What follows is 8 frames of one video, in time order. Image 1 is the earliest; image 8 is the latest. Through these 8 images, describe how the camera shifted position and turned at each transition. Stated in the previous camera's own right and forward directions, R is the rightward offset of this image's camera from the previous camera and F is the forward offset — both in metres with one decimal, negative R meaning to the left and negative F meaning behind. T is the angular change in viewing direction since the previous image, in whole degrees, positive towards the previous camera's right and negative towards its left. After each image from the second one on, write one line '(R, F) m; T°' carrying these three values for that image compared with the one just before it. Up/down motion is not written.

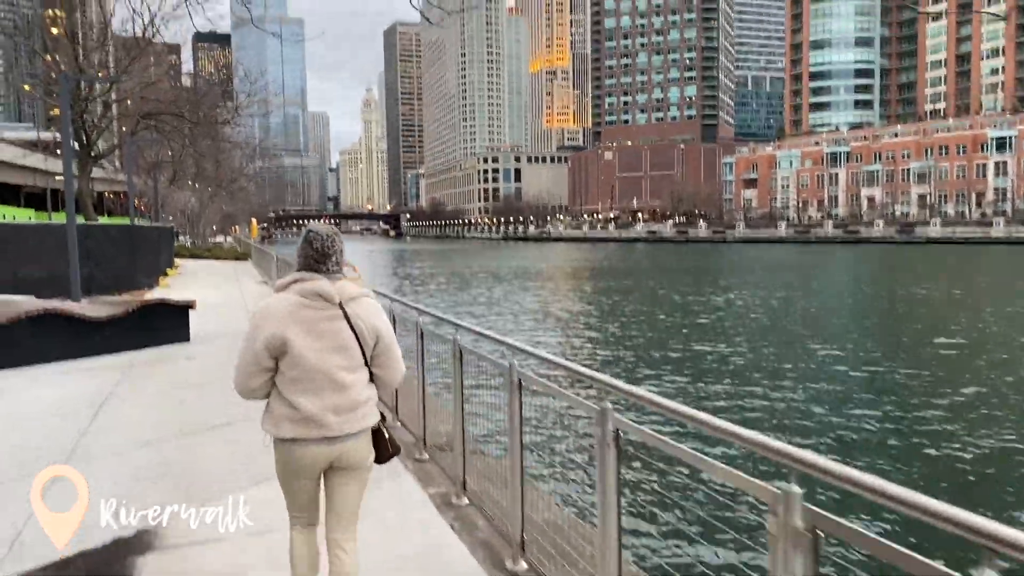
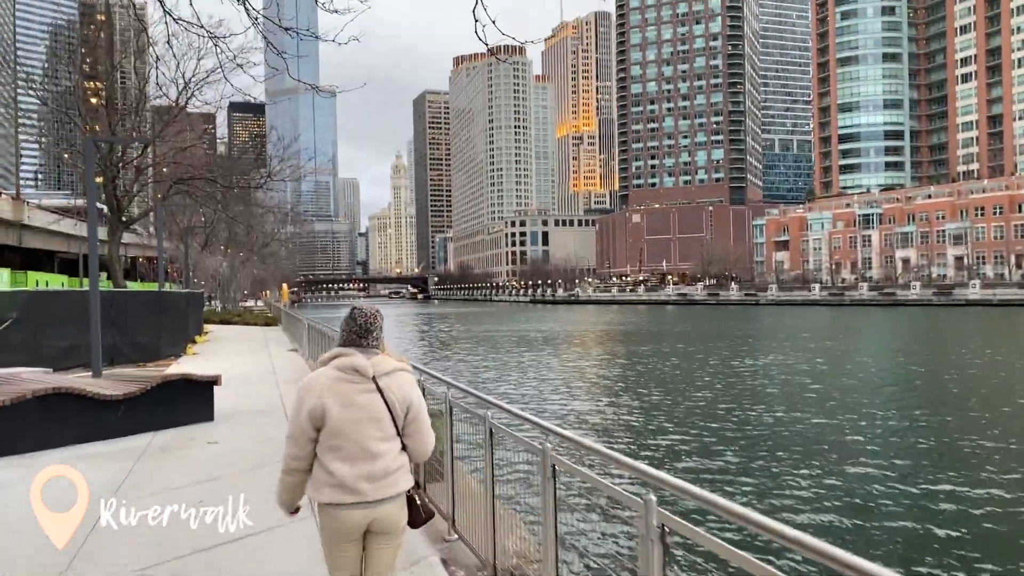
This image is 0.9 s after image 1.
(-0.2, +0.7) m; -2°
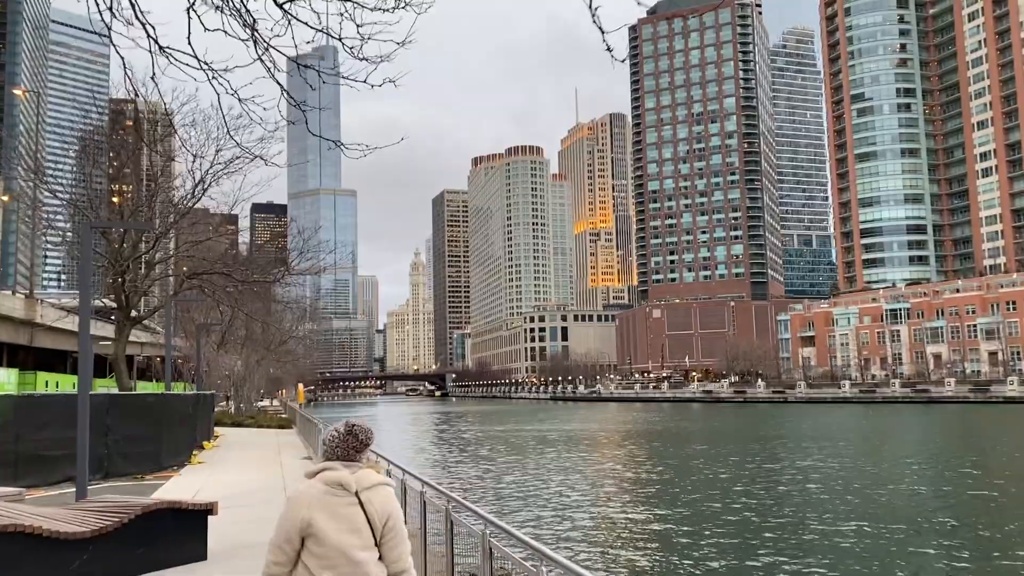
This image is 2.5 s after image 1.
(-0.3, +1.4) m; -1°
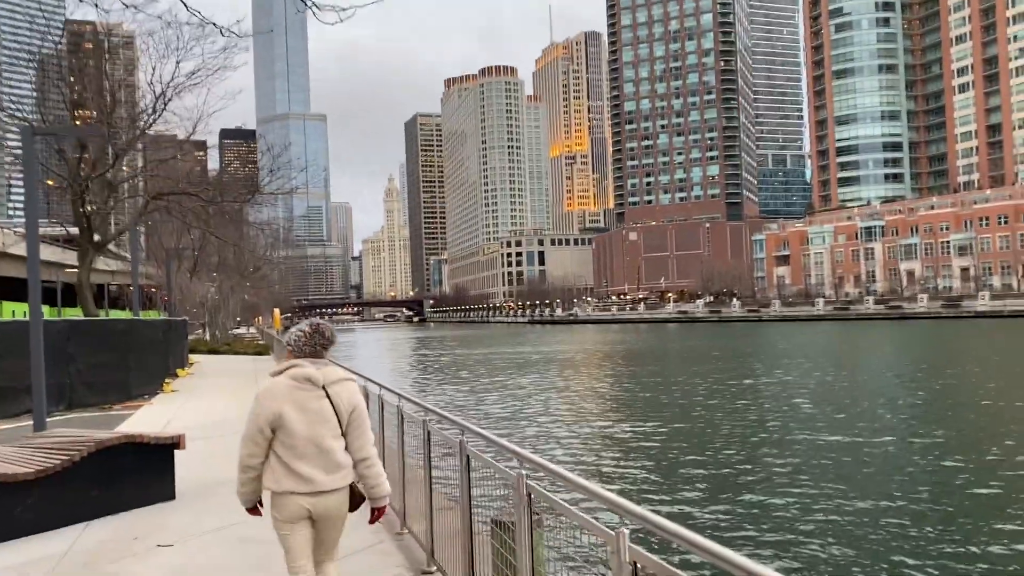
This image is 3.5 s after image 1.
(-0.1, +0.6) m; +2°
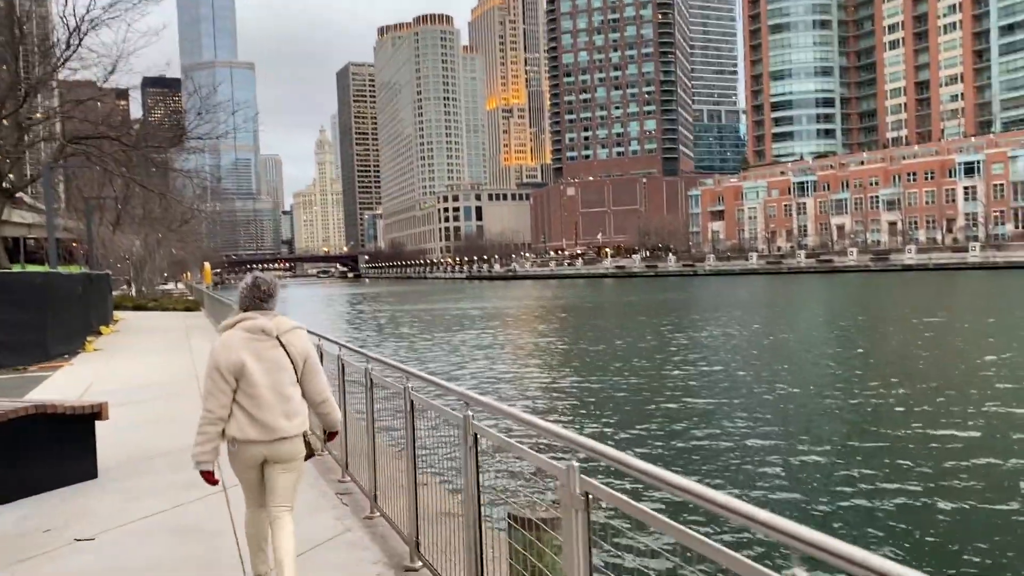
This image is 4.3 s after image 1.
(-0.3, +0.8) m; +4°
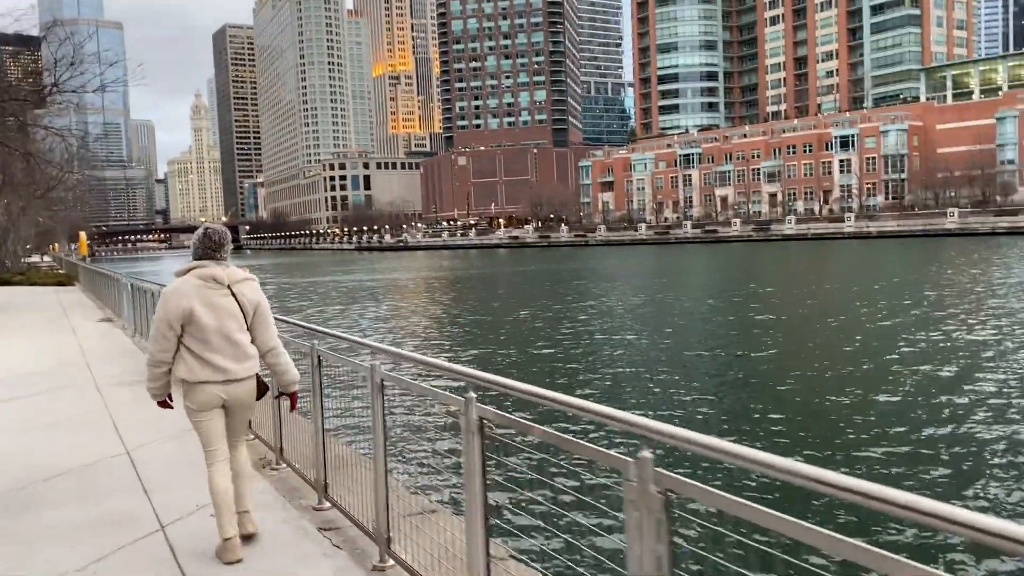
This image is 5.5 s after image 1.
(-0.5, +0.9) m; +7°
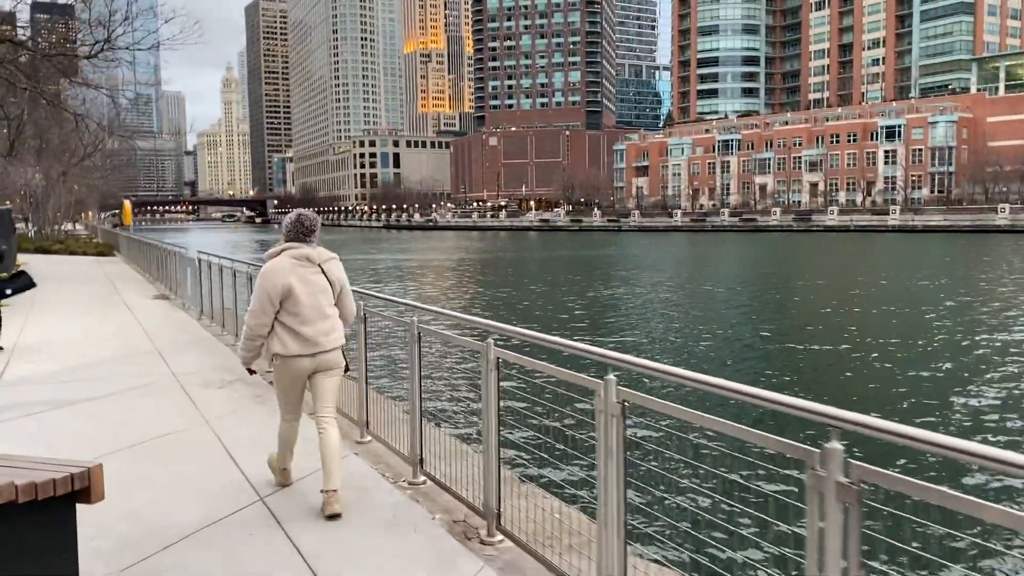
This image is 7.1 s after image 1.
(-1.0, +1.3) m; -1°
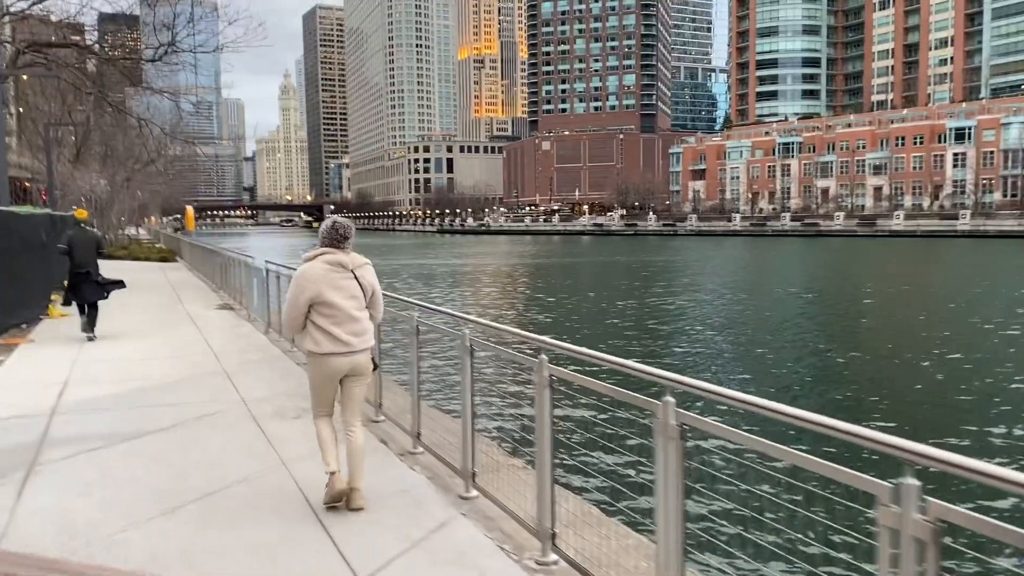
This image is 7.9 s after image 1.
(-0.3, +0.6) m; -3°
